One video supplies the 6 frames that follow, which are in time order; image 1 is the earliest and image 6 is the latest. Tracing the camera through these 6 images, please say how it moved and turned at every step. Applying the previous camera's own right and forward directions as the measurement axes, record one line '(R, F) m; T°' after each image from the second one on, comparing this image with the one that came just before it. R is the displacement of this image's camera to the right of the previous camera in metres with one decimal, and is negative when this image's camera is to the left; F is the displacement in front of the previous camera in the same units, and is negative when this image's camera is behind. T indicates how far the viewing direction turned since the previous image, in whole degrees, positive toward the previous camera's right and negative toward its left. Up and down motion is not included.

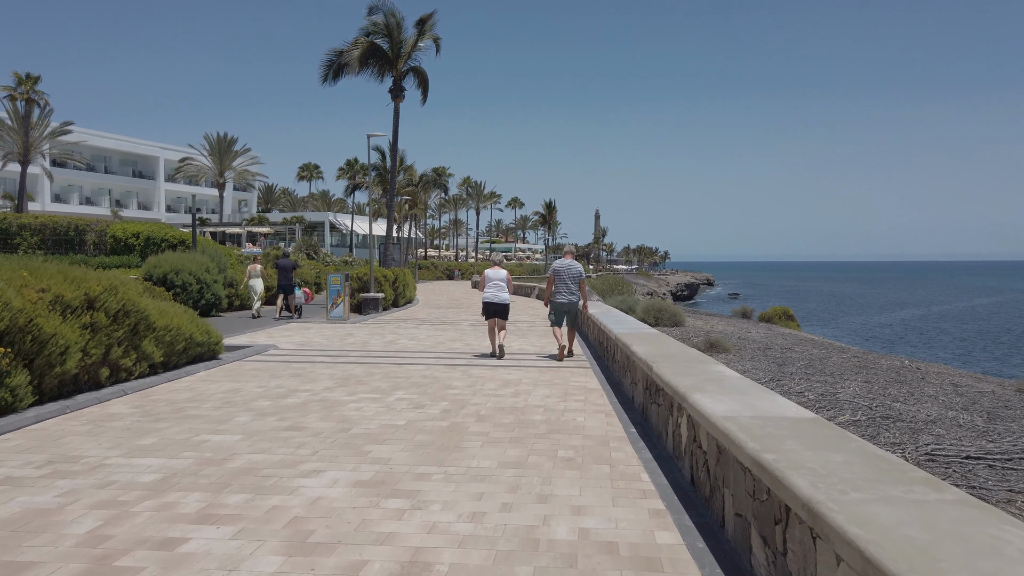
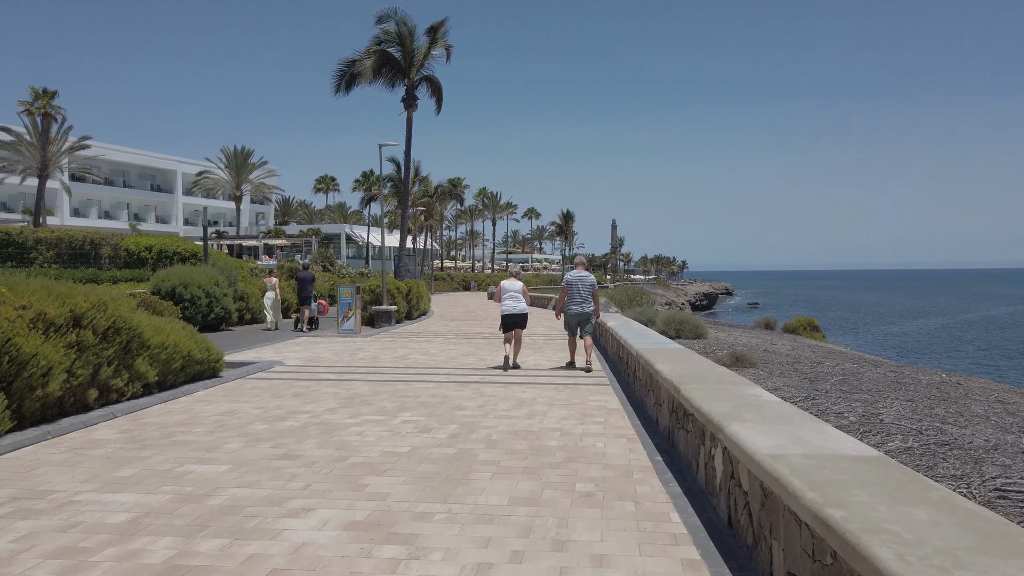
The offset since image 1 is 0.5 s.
(0.0, +0.5) m; -1°
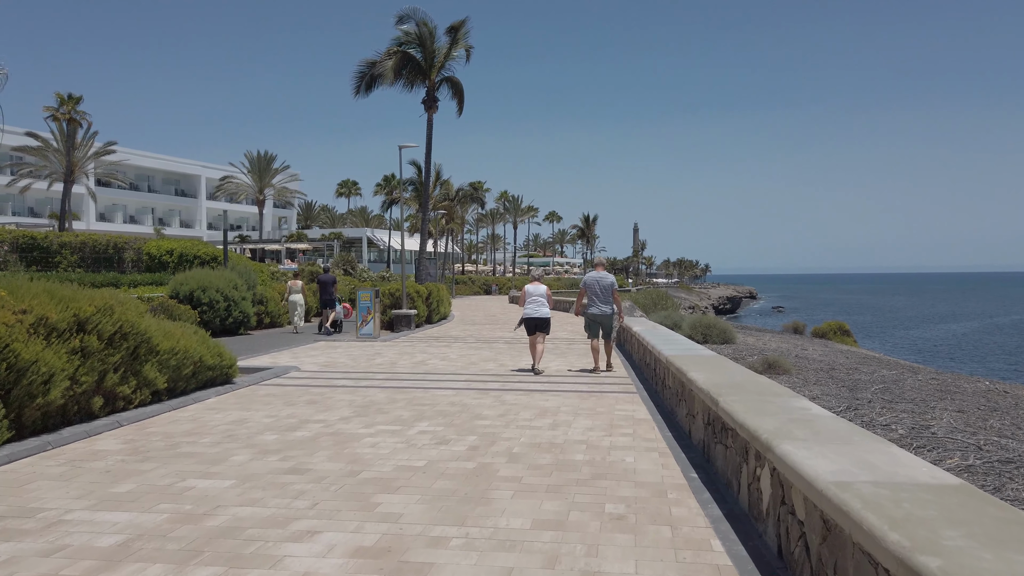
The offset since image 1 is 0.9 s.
(0.0, +0.4) m; -2°
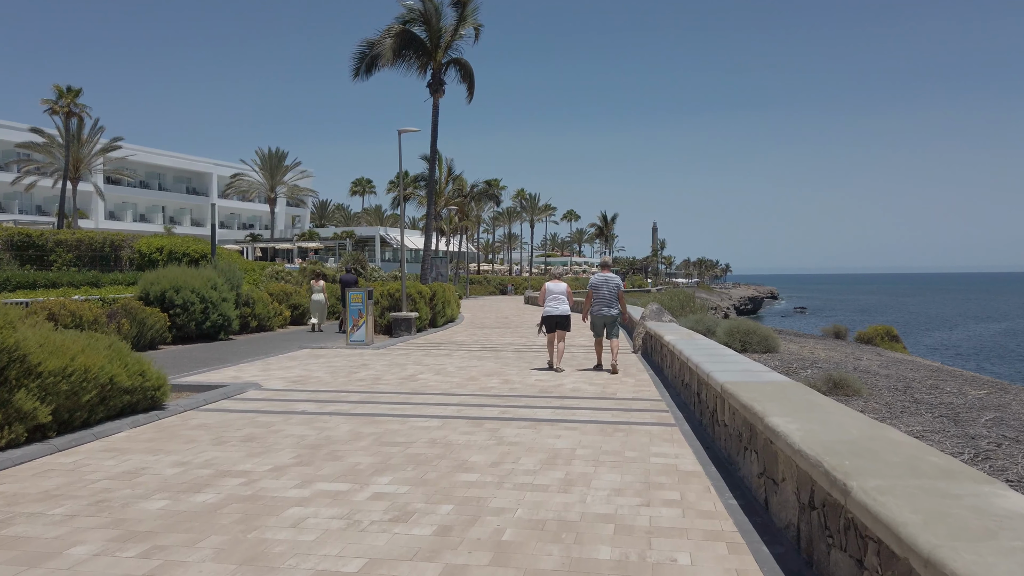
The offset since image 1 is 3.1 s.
(+0.2, +2.1) m; -1°
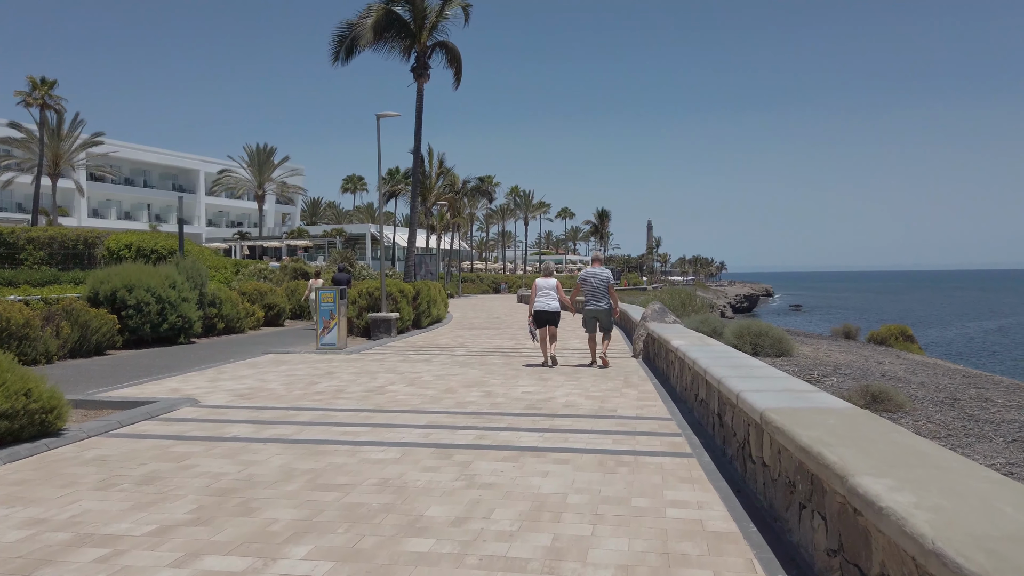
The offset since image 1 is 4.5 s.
(+0.1, +1.5) m; 0°
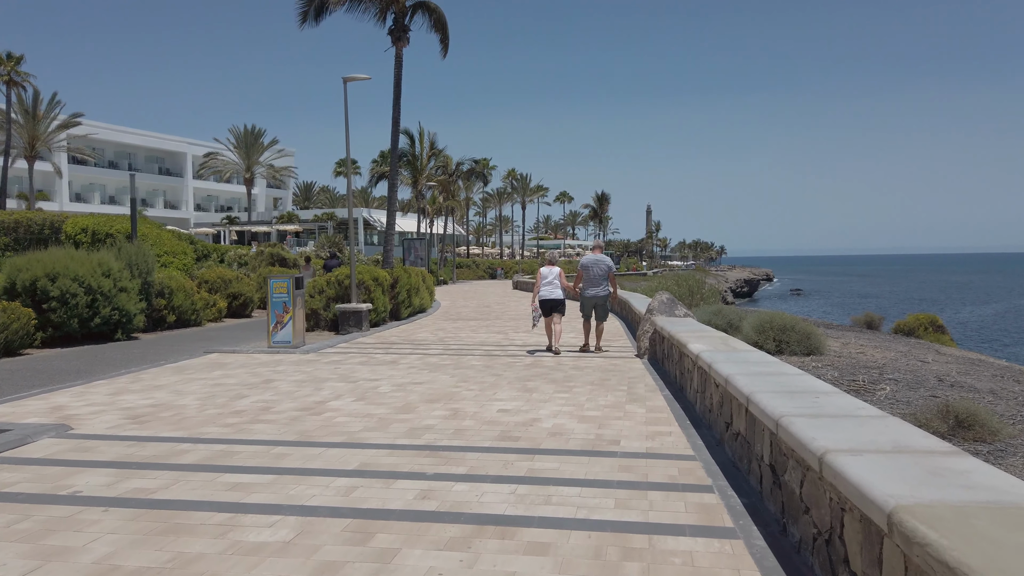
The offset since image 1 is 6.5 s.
(+0.2, +2.0) m; 0°
